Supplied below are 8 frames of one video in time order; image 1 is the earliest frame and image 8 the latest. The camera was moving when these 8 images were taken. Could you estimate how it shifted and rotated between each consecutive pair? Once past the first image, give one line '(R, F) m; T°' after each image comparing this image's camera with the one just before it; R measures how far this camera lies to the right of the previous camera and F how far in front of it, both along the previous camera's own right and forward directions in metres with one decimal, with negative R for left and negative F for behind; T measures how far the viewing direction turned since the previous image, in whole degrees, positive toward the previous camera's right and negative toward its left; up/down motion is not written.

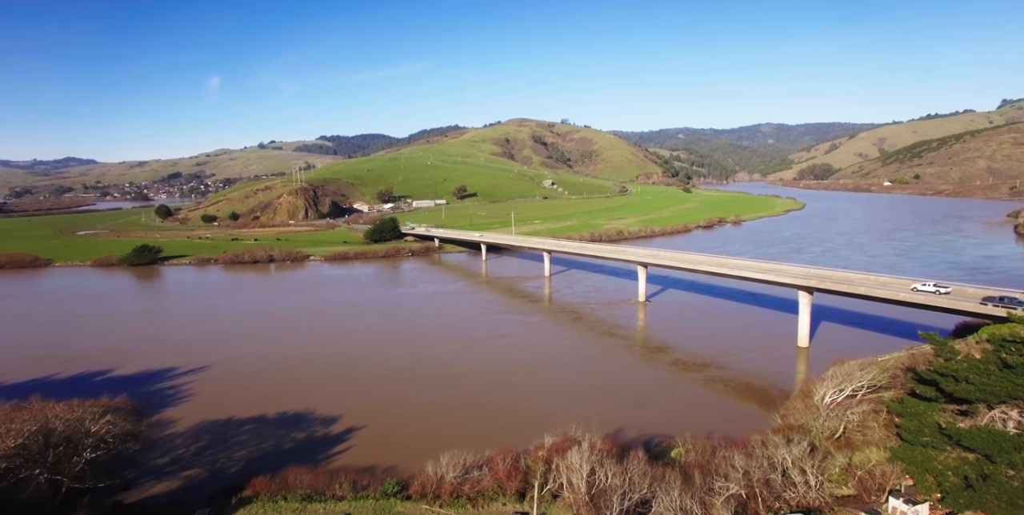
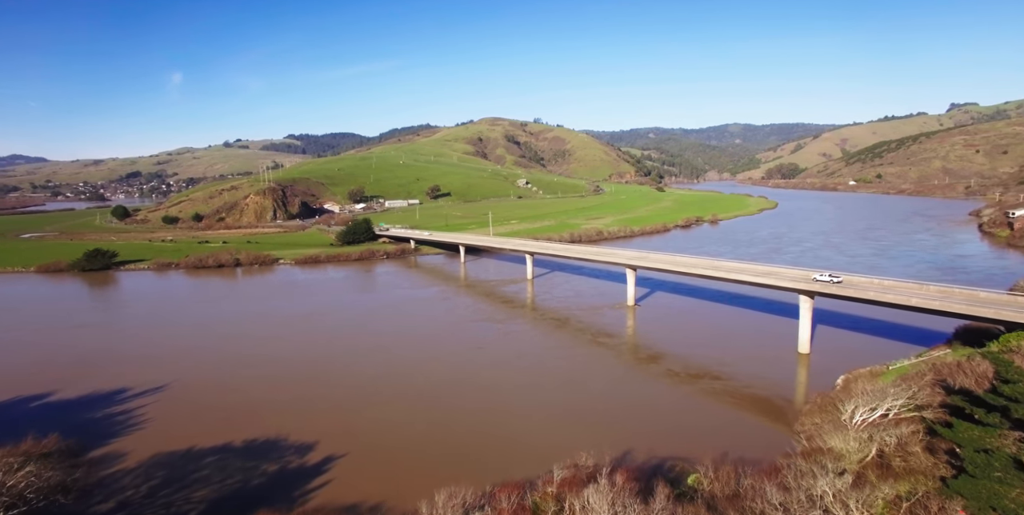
(-0.7, +1.8) m; +3°
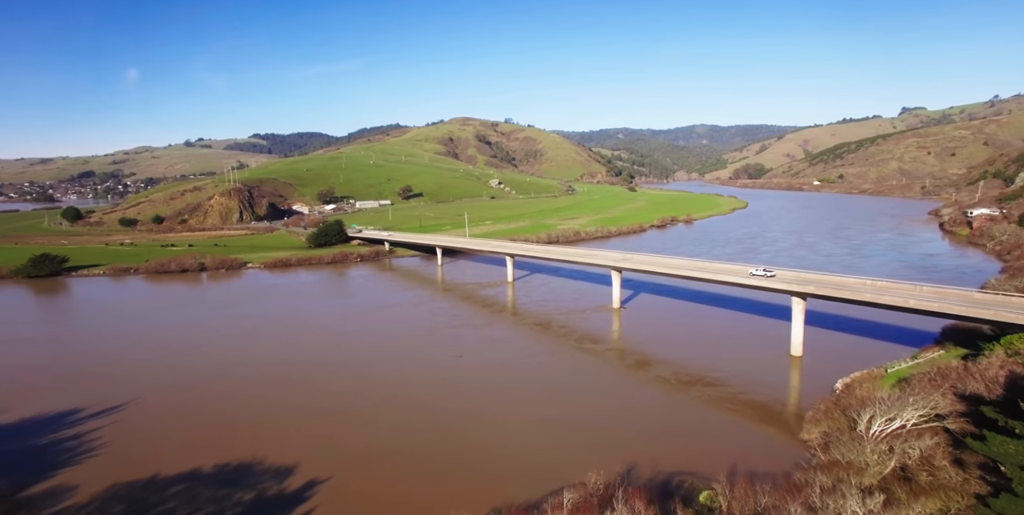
(-0.7, +1.2) m; +3°
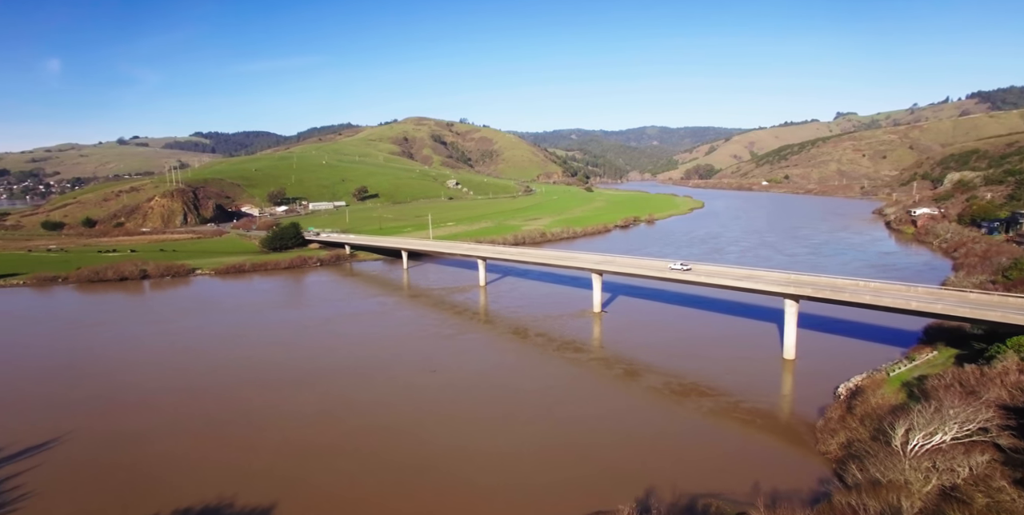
(-1.3, +1.8) m; +5°
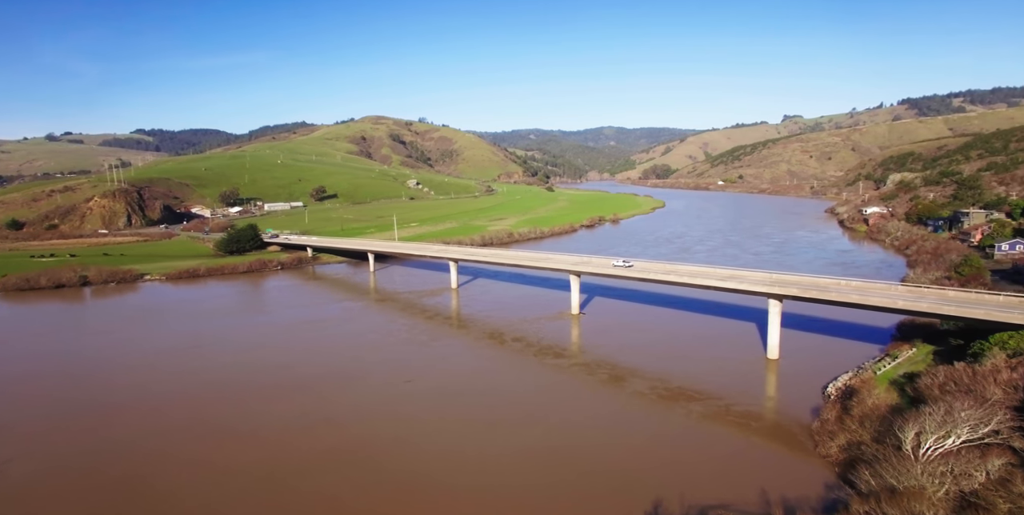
(-1.0, +1.0) m; +4°
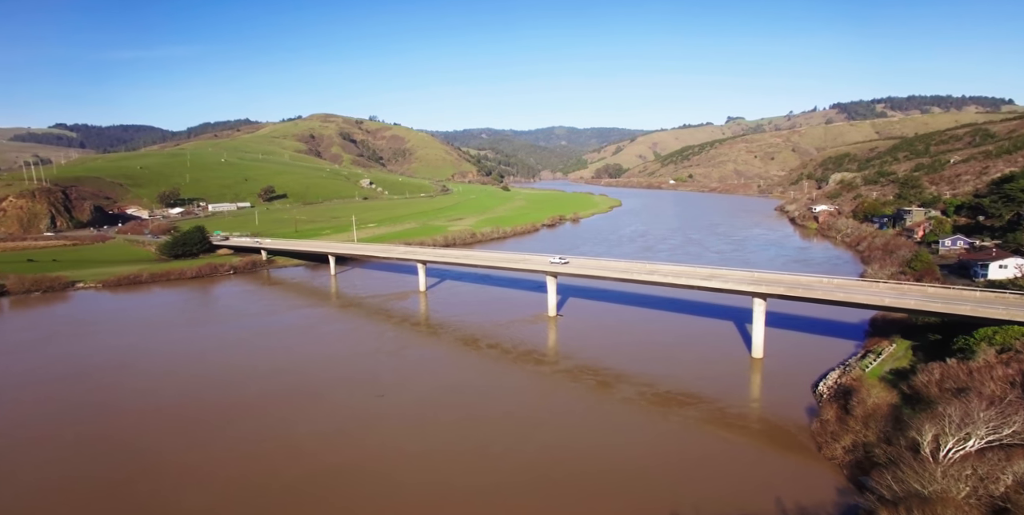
(-1.2, +1.2) m; +5°
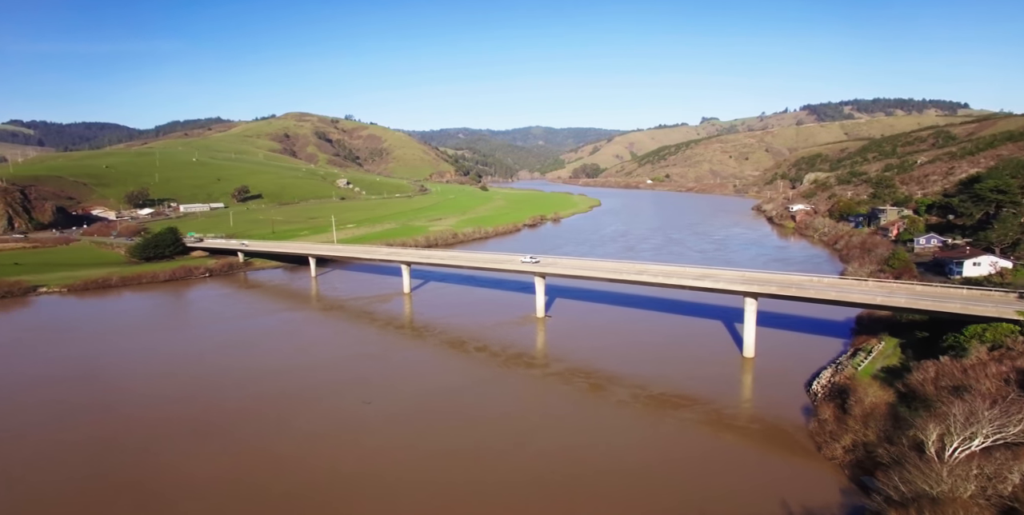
(-0.6, +0.5) m; +2°
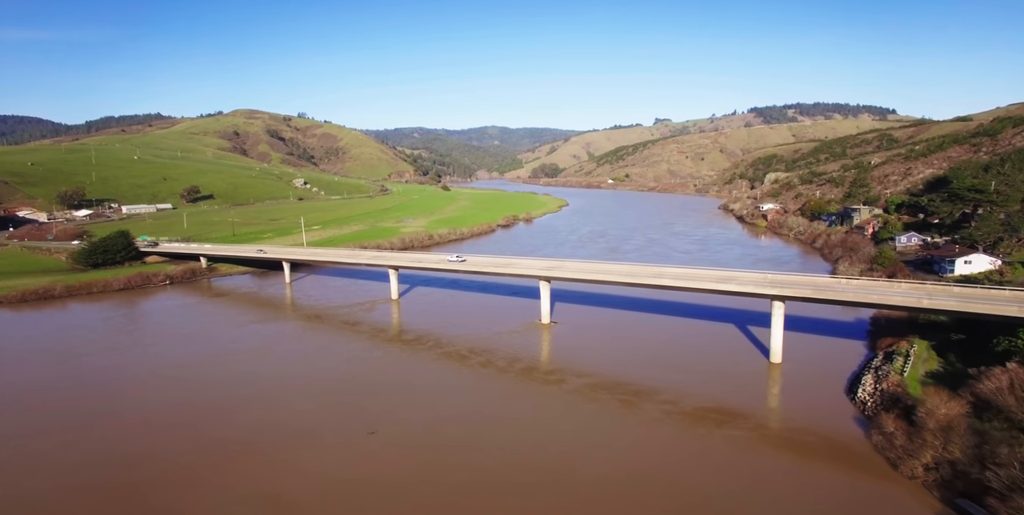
(-2.5, +2.3) m; +4°
